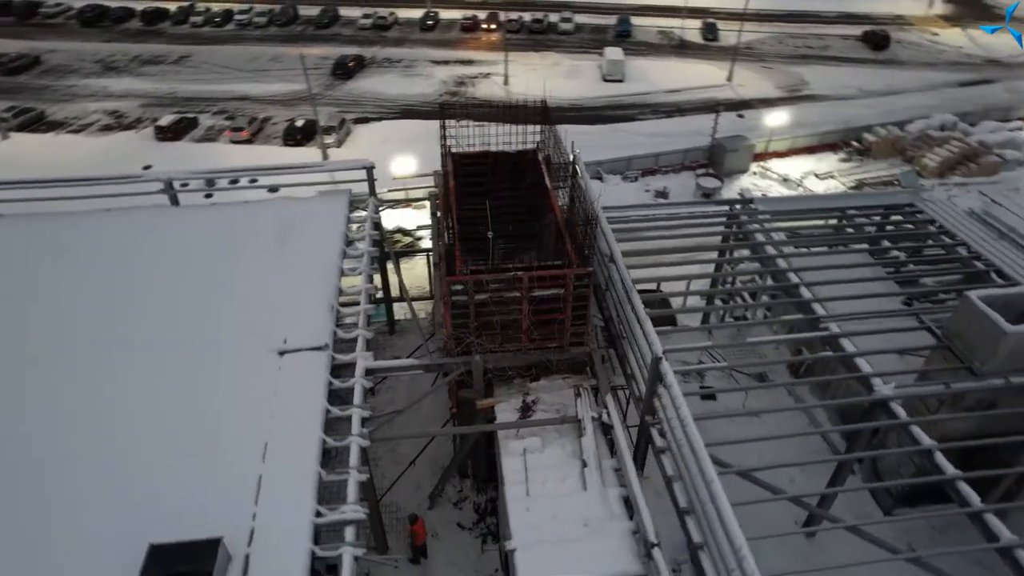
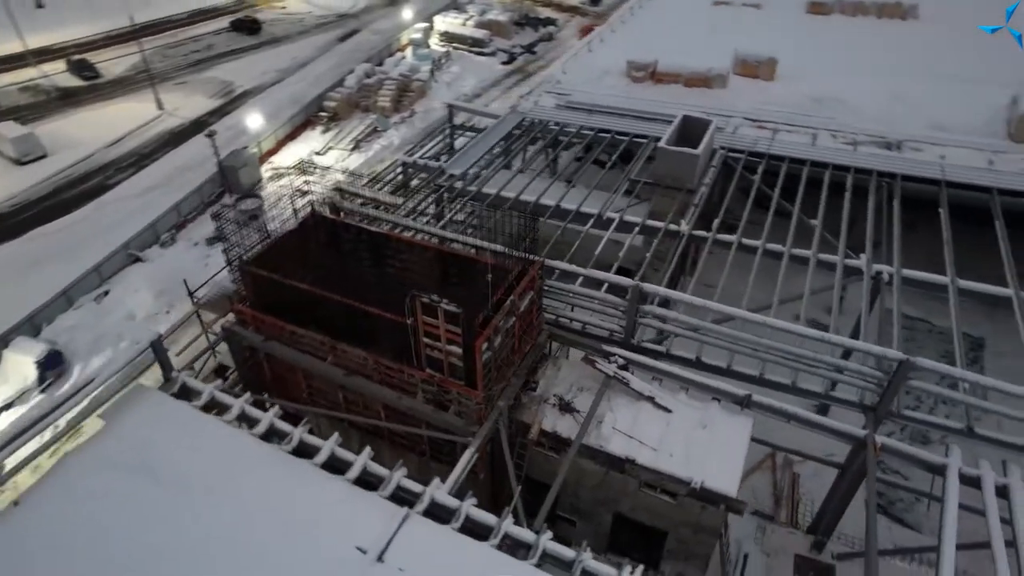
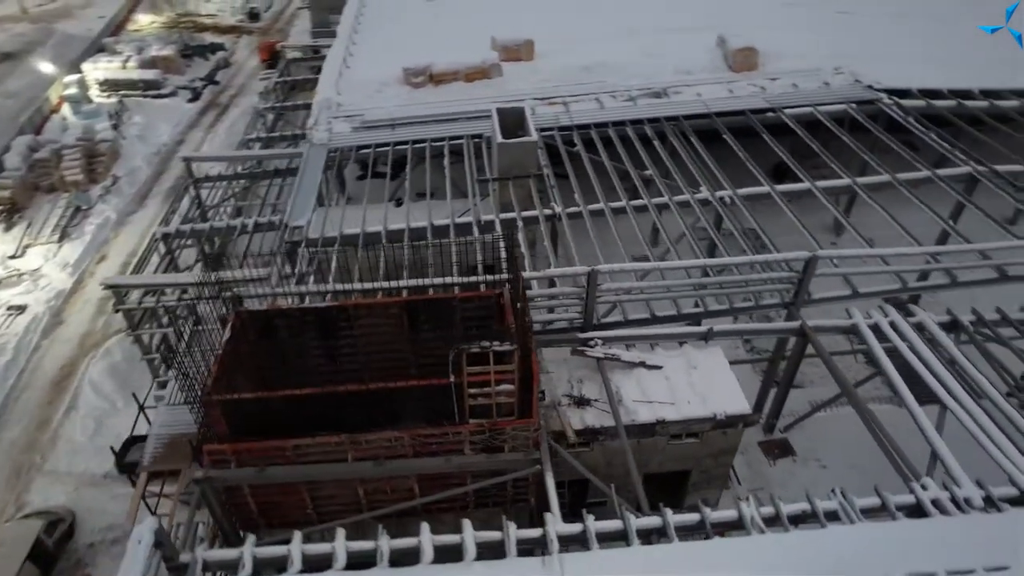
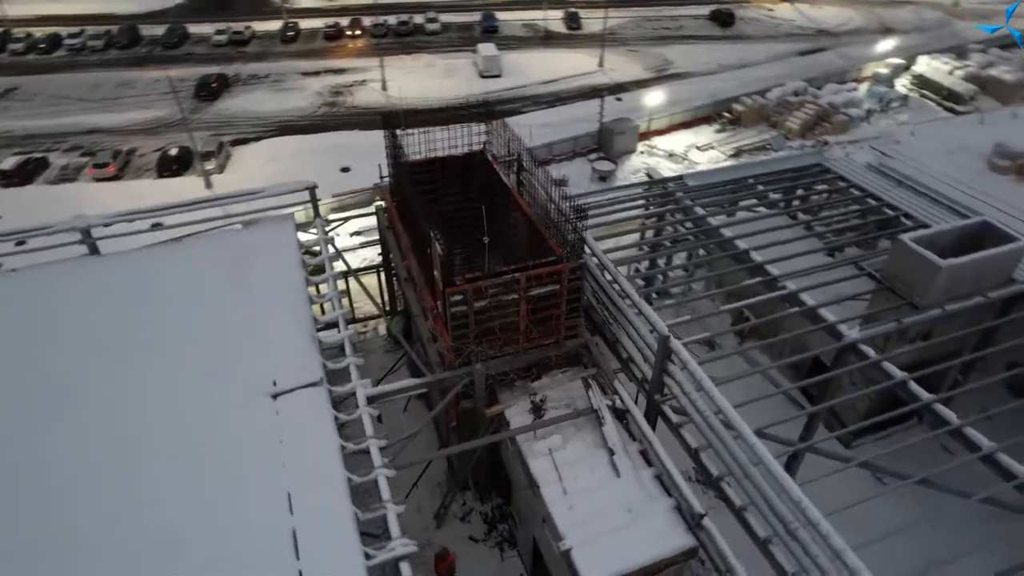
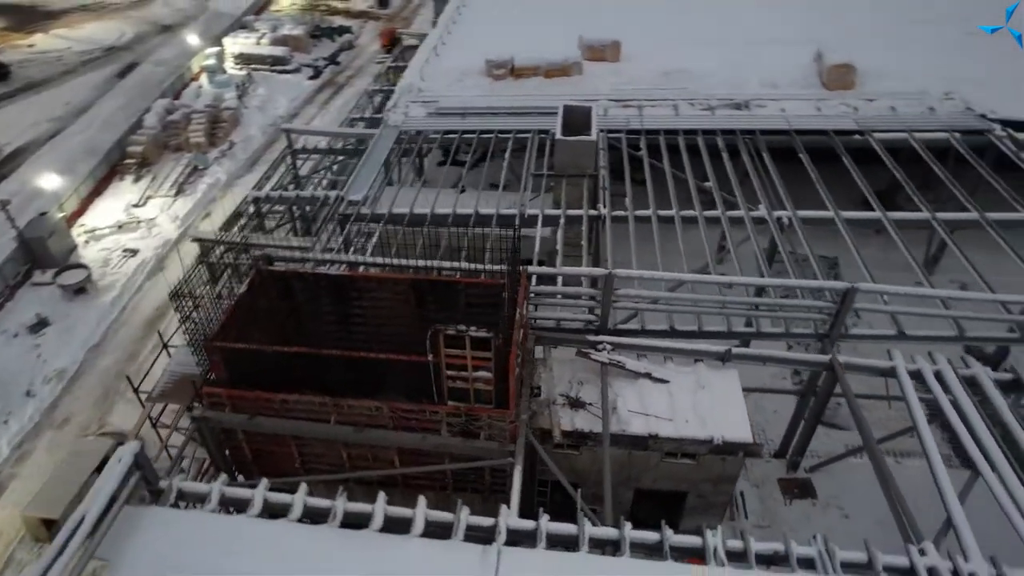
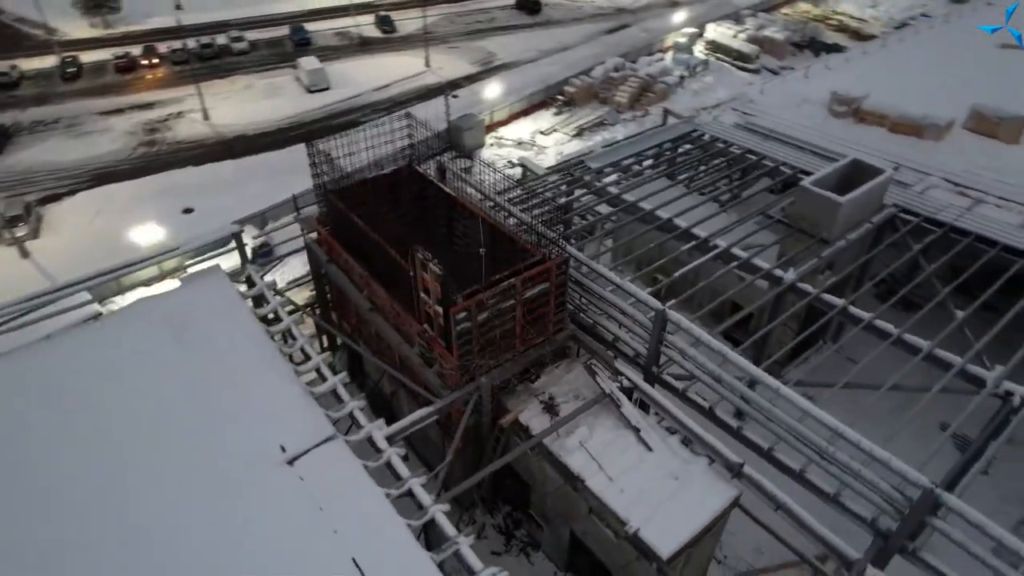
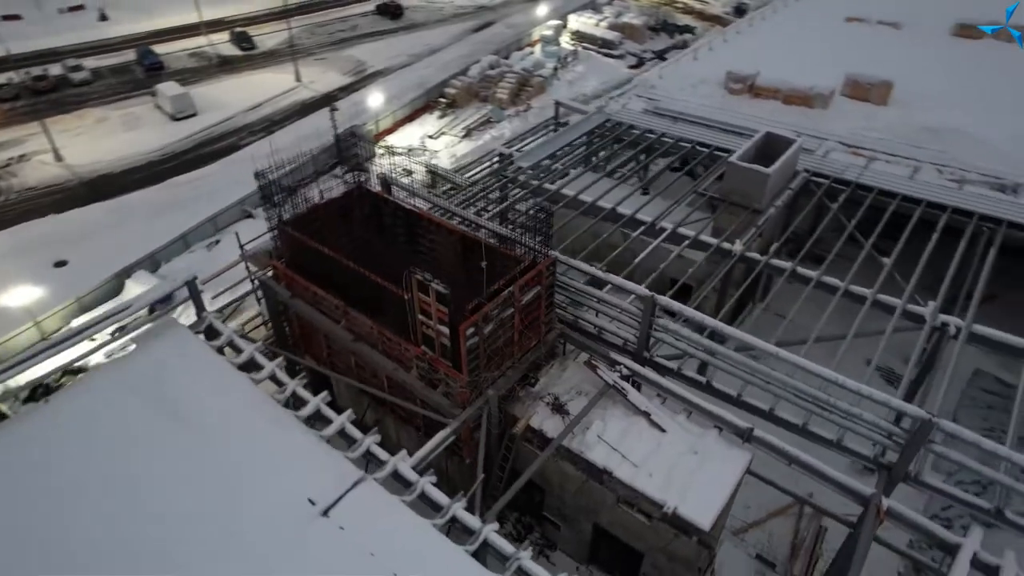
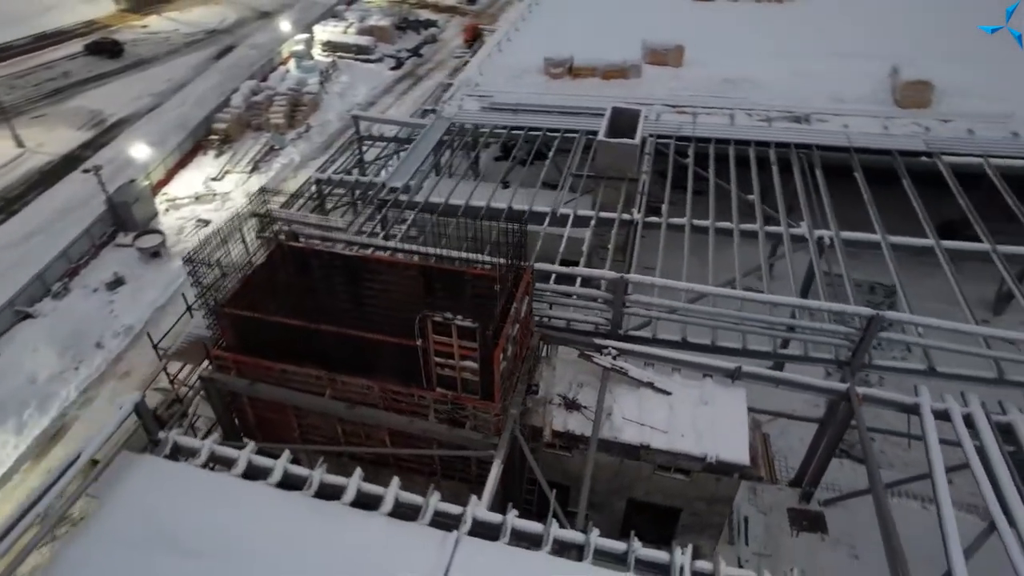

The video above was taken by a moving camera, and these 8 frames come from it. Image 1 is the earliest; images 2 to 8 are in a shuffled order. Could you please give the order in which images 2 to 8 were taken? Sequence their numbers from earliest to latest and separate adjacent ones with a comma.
4, 6, 7, 2, 8, 5, 3
